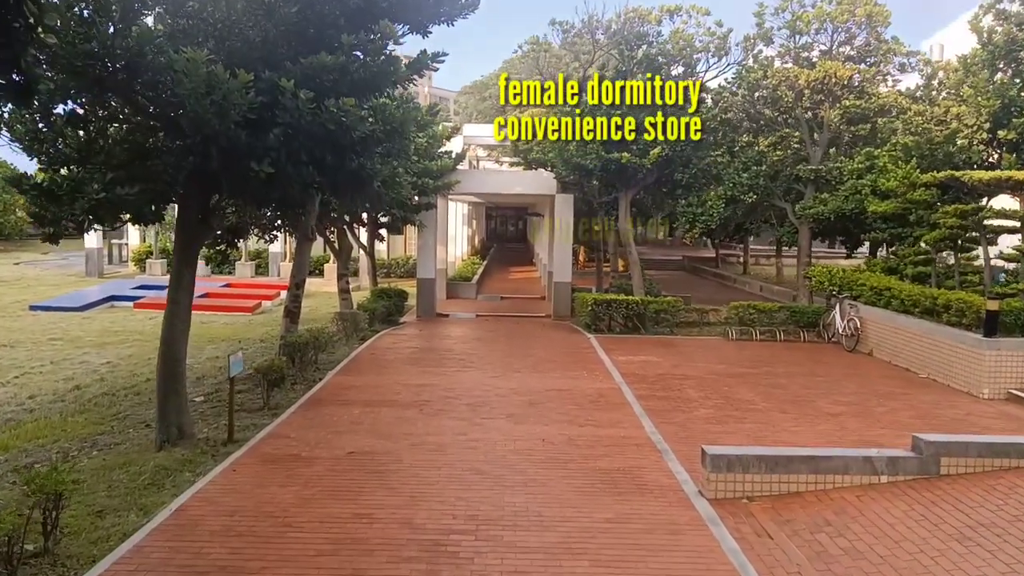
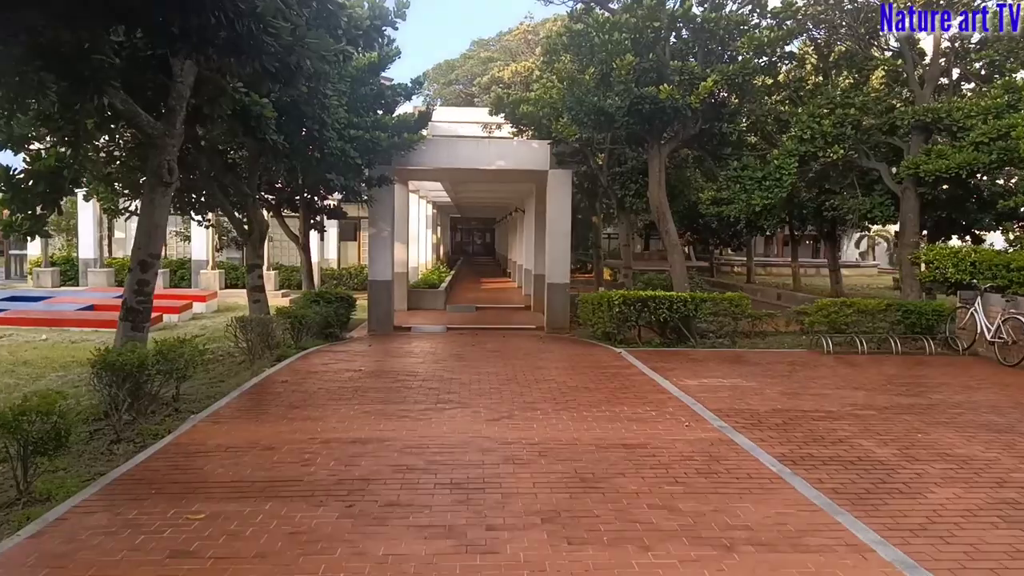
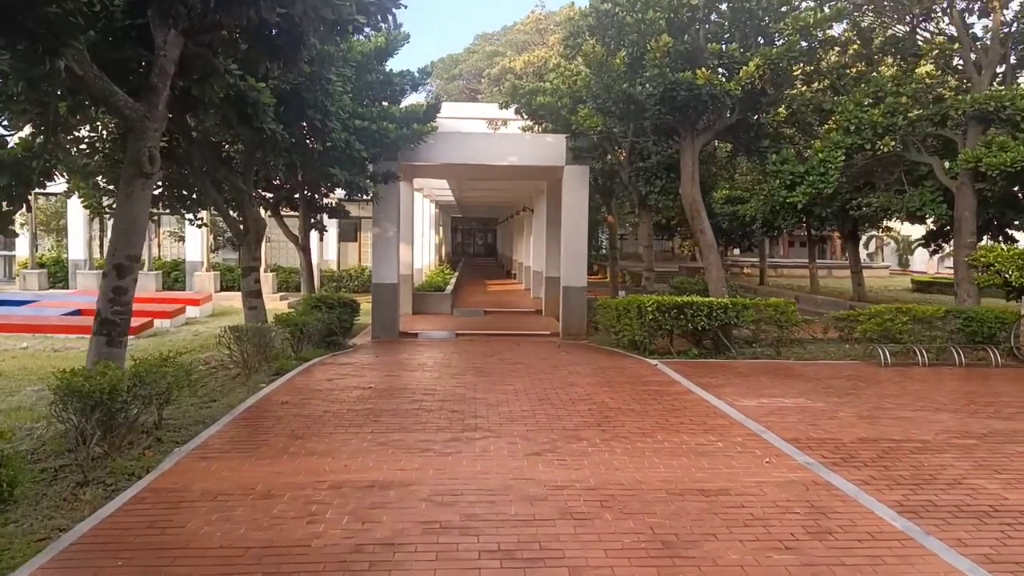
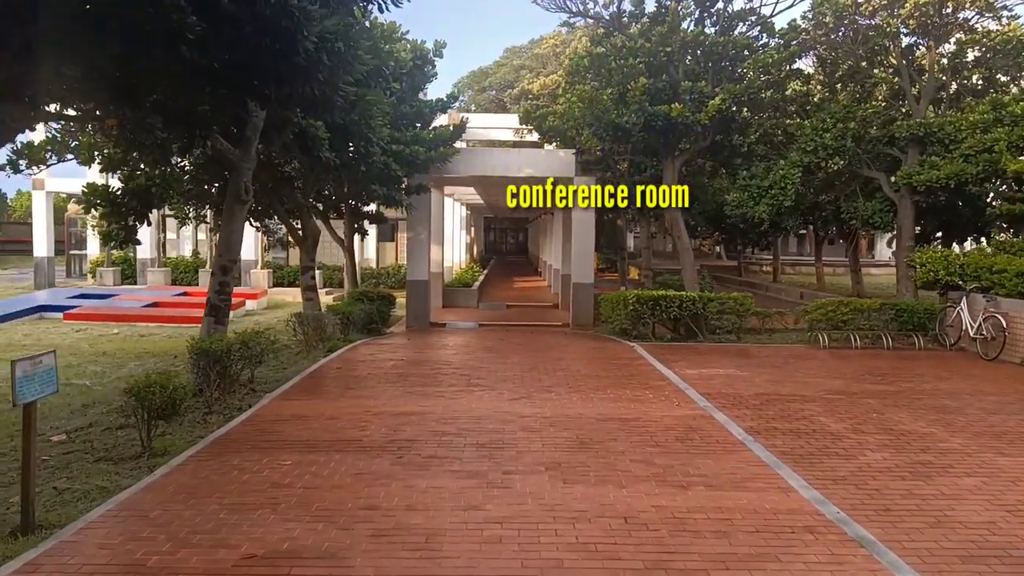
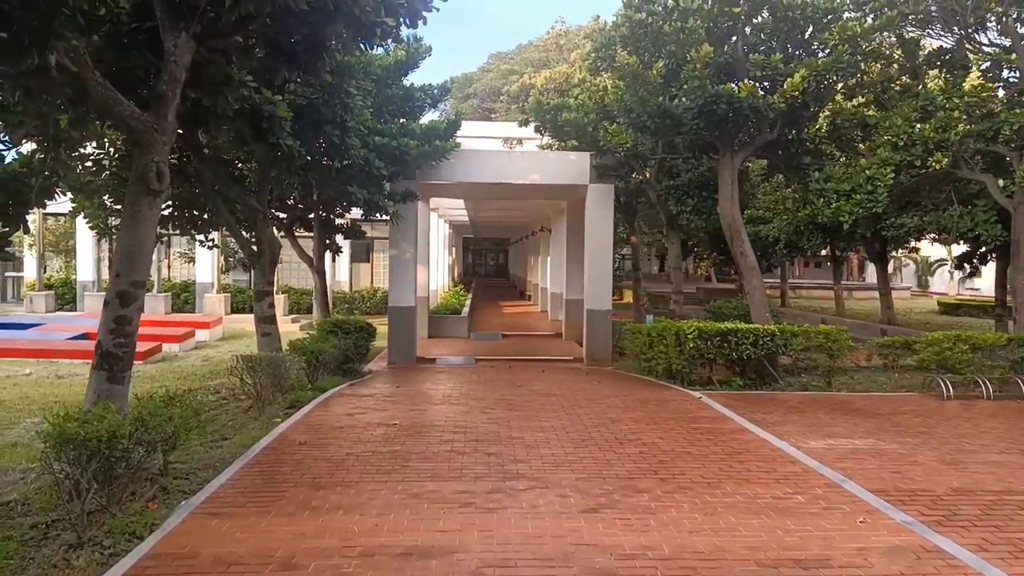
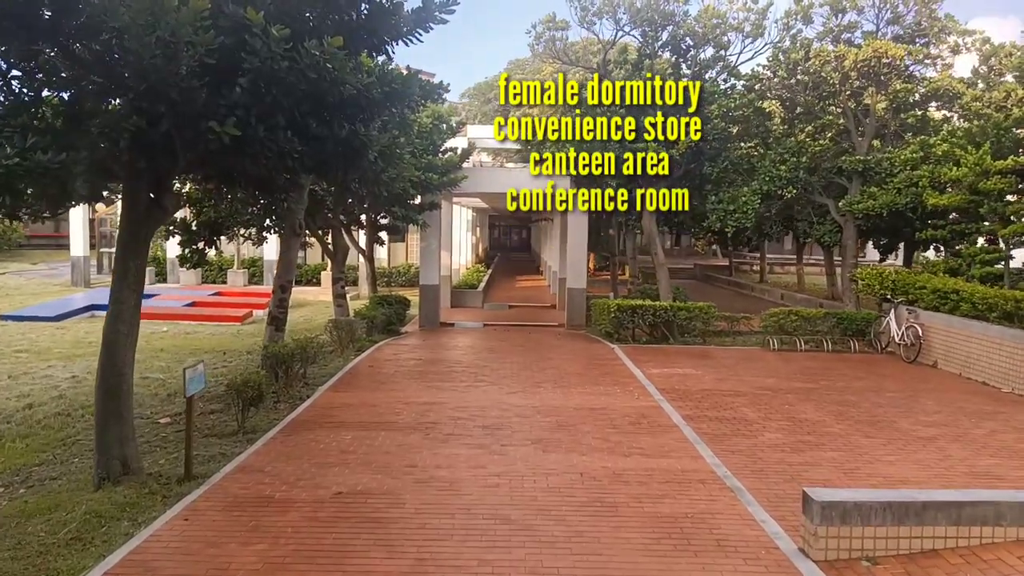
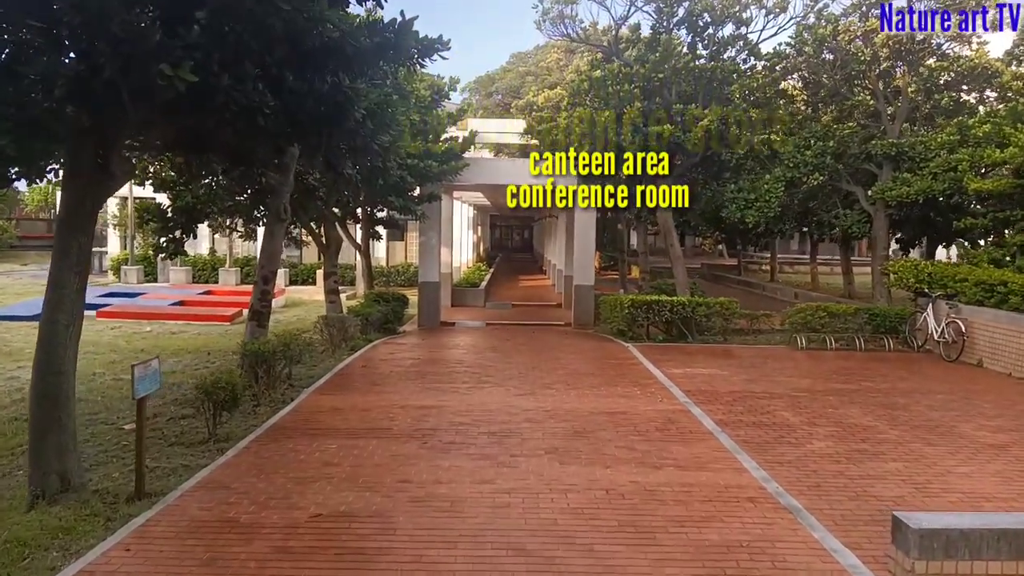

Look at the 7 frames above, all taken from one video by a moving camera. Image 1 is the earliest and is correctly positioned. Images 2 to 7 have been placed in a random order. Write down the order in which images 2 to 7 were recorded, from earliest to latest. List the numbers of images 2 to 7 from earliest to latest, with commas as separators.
6, 7, 4, 2, 3, 5
